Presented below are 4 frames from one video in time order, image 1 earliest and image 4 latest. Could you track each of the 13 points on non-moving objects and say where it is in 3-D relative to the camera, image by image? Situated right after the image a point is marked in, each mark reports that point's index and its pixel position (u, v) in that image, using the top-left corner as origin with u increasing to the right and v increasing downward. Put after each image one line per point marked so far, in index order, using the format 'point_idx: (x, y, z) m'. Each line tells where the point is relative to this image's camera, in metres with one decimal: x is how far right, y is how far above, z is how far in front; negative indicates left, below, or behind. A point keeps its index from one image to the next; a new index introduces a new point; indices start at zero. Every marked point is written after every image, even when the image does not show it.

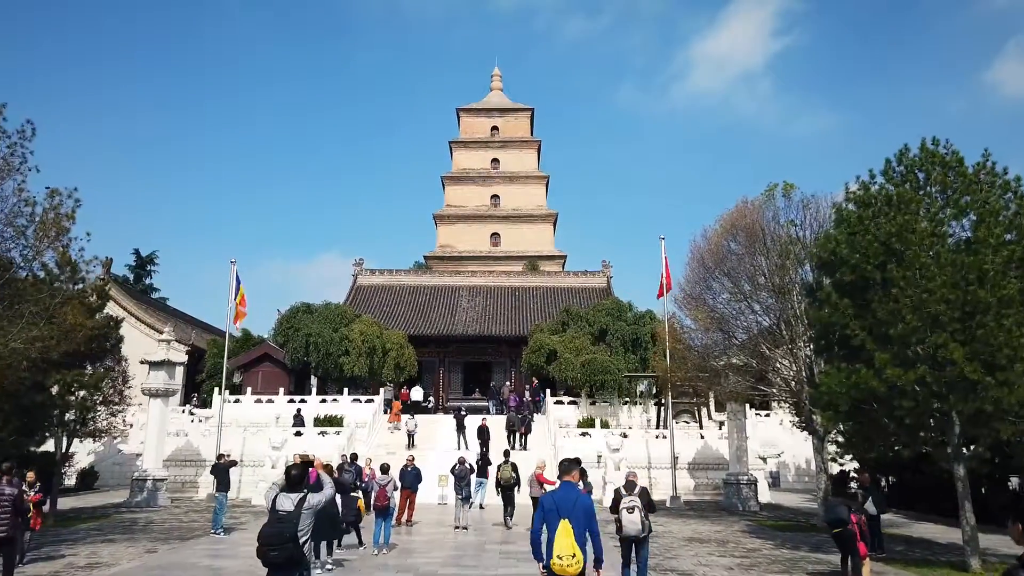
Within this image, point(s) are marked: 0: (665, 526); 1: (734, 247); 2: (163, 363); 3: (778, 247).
0: (+2.6, -4.1, +12.7) m
1: (+4.3, +0.8, +14.1) m
2: (-8.0, -1.7, +17.2) m
3: (+4.8, +0.7, +13.4) m
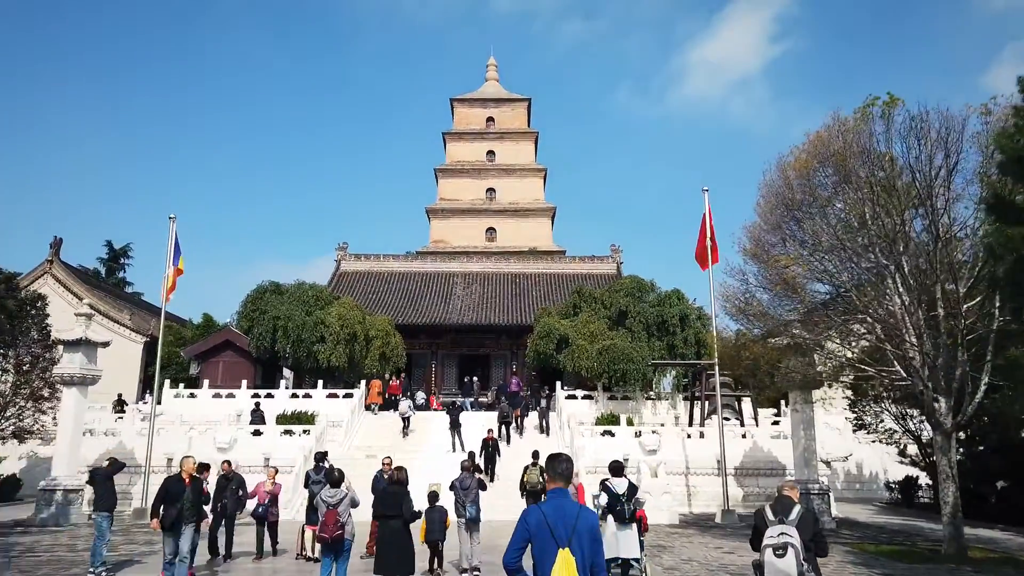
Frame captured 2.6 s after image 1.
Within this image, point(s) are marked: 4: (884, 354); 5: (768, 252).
0: (+2.8, -3.4, +9.3) m
1: (+4.5, +1.6, +10.7) m
2: (-7.9, -1.0, +13.6) m
3: (+5.0, +1.5, +10.0) m
4: (+5.4, -0.9, +10.8) m
5: (+3.9, +0.5, +11.5) m
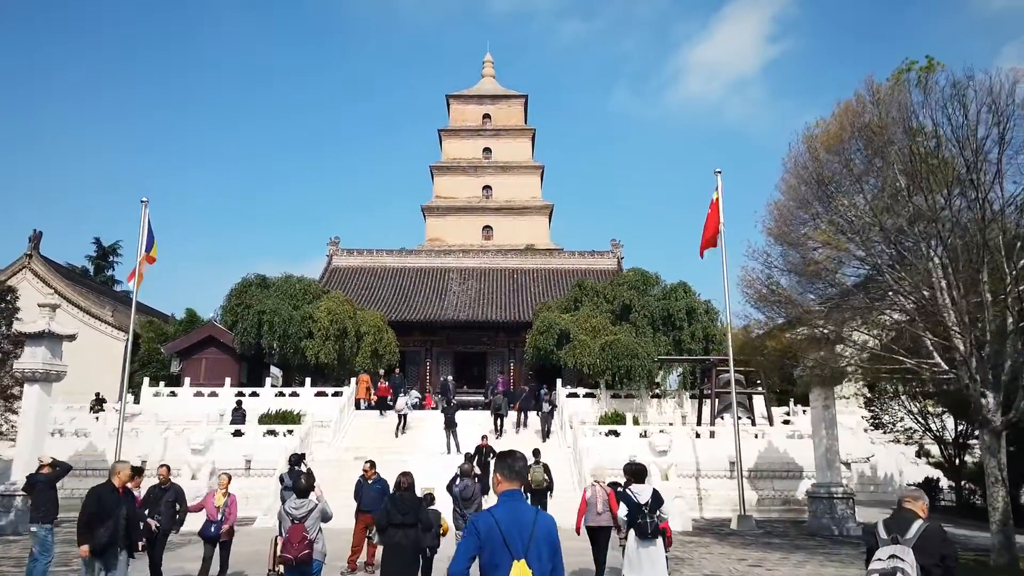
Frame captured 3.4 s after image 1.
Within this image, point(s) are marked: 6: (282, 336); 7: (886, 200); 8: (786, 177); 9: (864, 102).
0: (+2.8, -3.1, +8.3) m
1: (+4.5, +1.8, +9.7) m
2: (-7.9, -0.8, +12.6) m
3: (+5.0, +1.7, +9.0) m
4: (+5.4, -0.7, +9.8) m
5: (+3.9, +0.7, +10.5) m
6: (-6.0, -1.3, +19.5) m
7: (+4.7, +1.1, +9.3) m
8: (+3.9, +1.6, +10.6) m
9: (+4.6, +2.4, +9.8) m
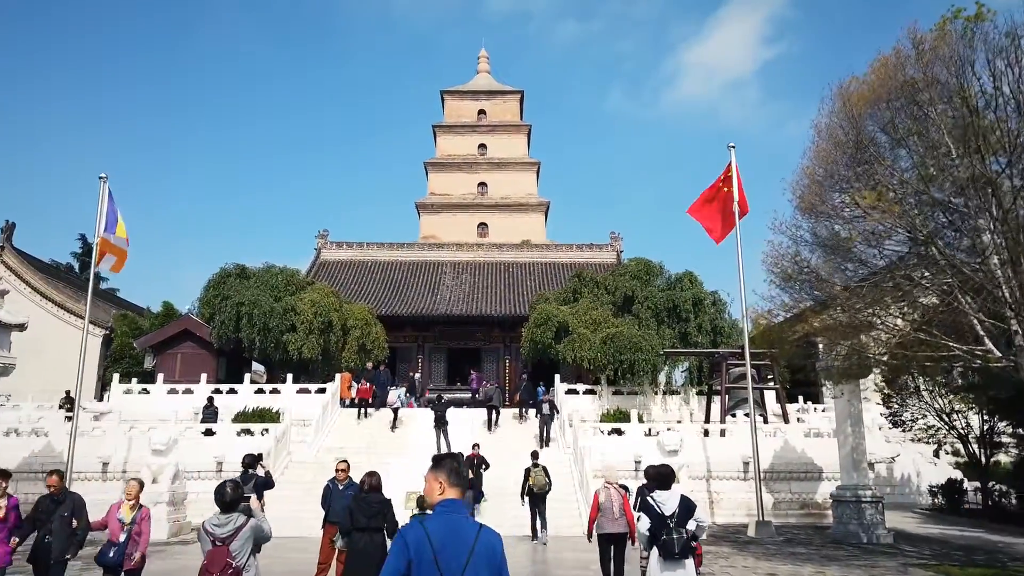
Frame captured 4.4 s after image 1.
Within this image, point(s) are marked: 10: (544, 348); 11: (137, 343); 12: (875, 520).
0: (+2.8, -2.9, +7.1) m
1: (+4.4, +2.0, +8.6) m
2: (-7.9, -0.6, +11.4) m
3: (+4.9, +2.0, +7.9) m
4: (+5.3, -0.5, +8.7) m
5: (+3.9, +1.0, +9.4) m
6: (-6.1, -1.0, +18.4) m
7: (+4.6, +1.3, +8.2) m
8: (+3.8, +1.8, +9.5) m
9: (+4.5, +2.7, +8.7) m
10: (+0.8, -1.5, +18.9) m
11: (-9.6, -1.4, +19.2) m
12: (+5.2, -3.3, +10.7) m
